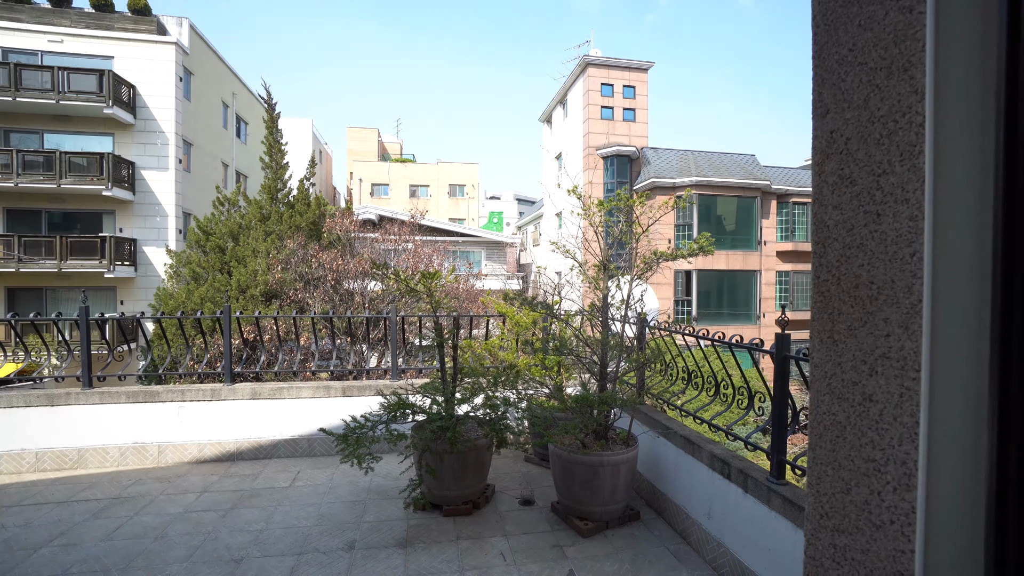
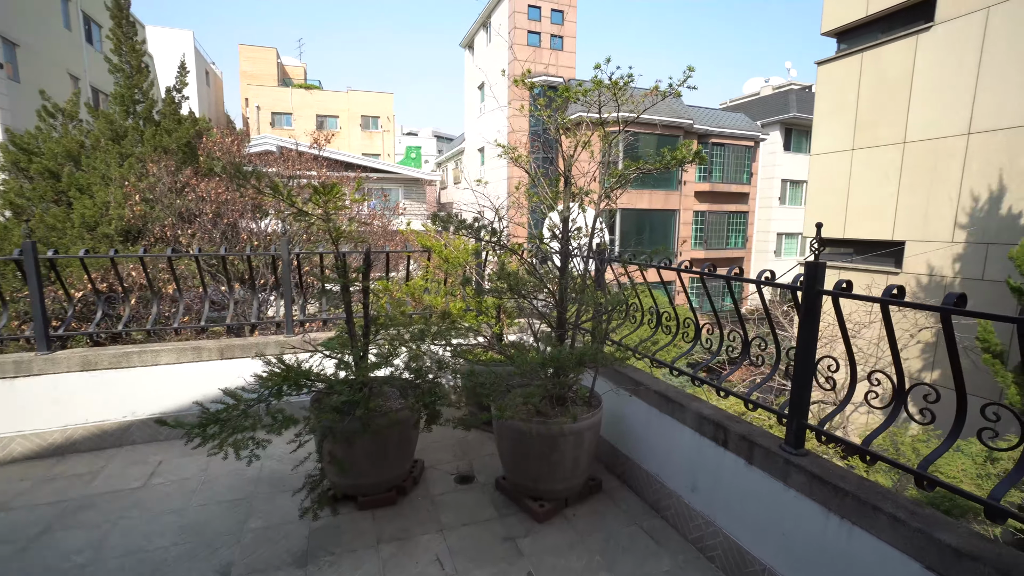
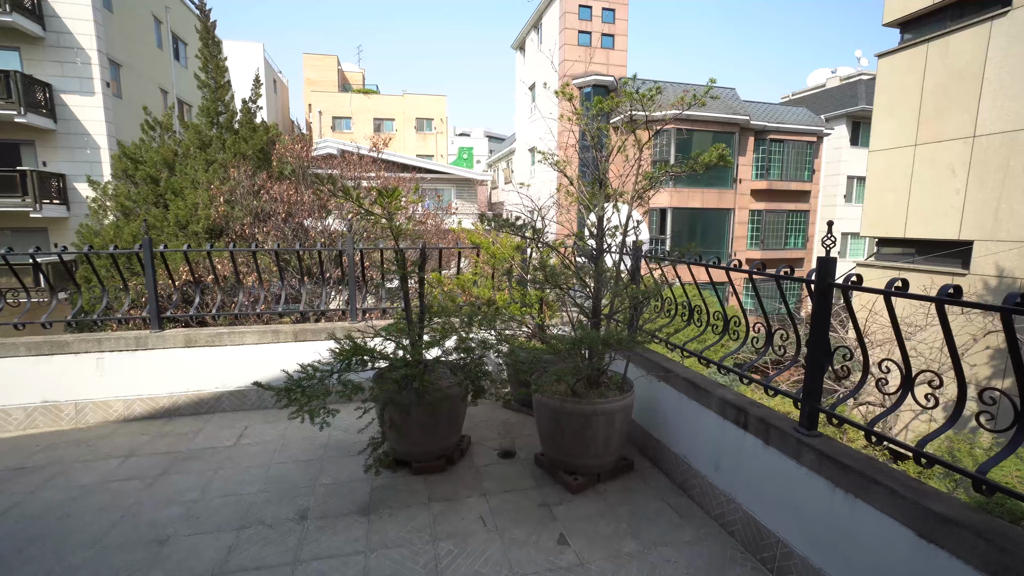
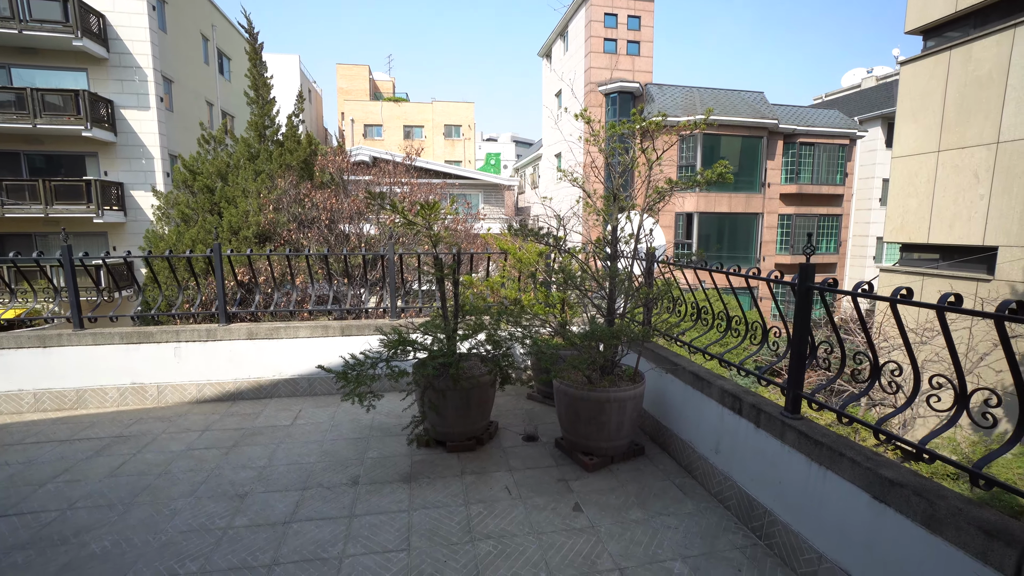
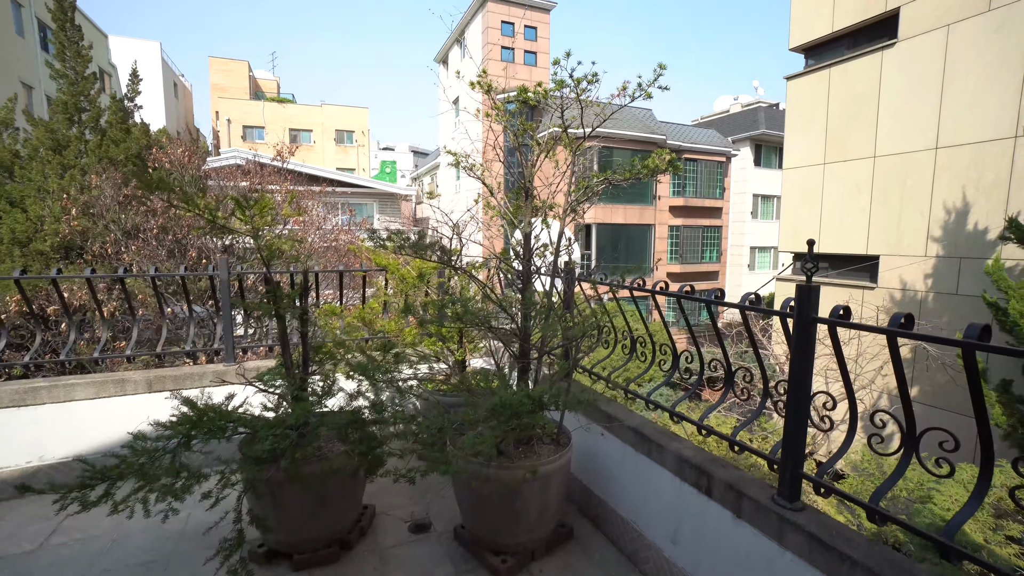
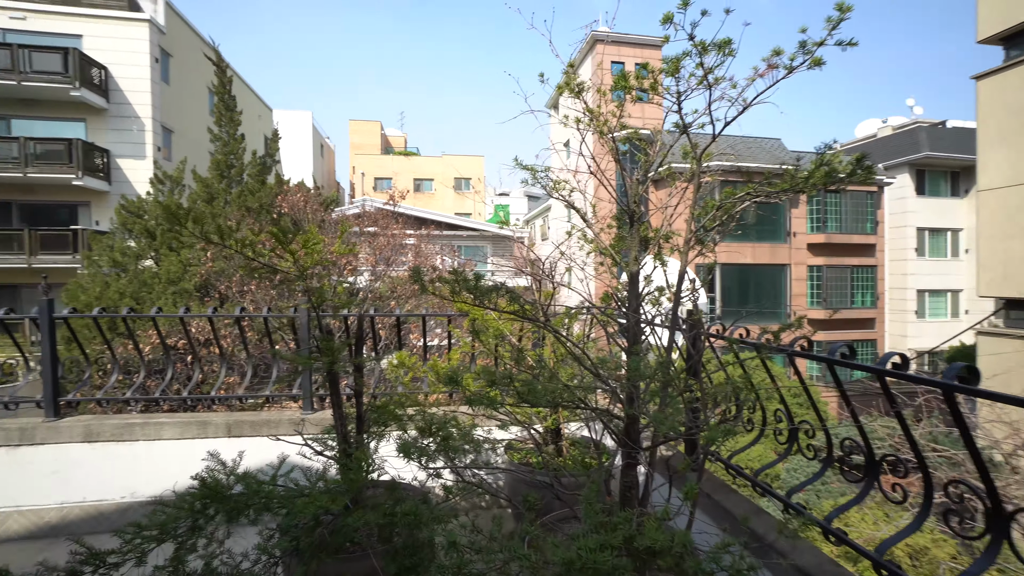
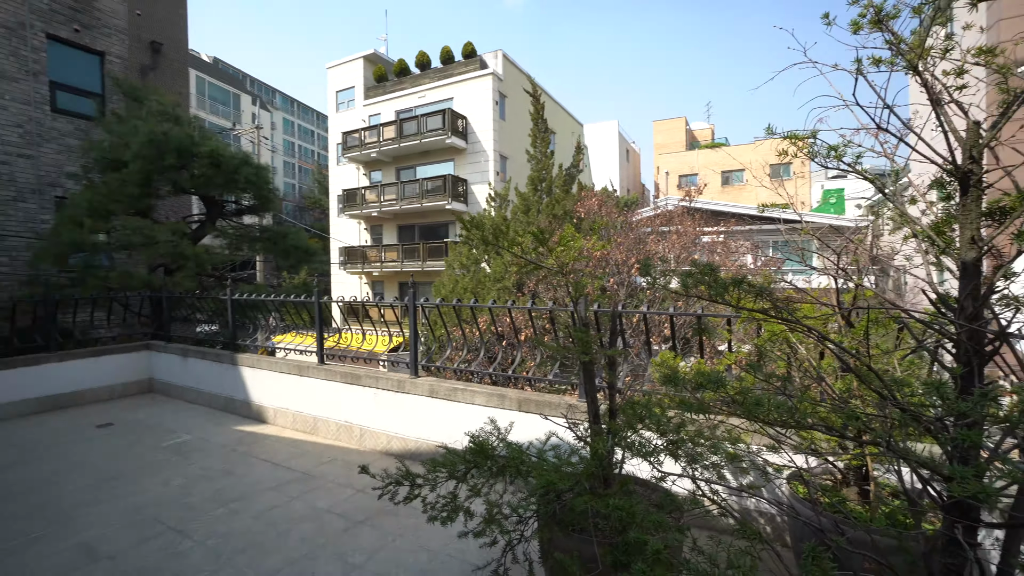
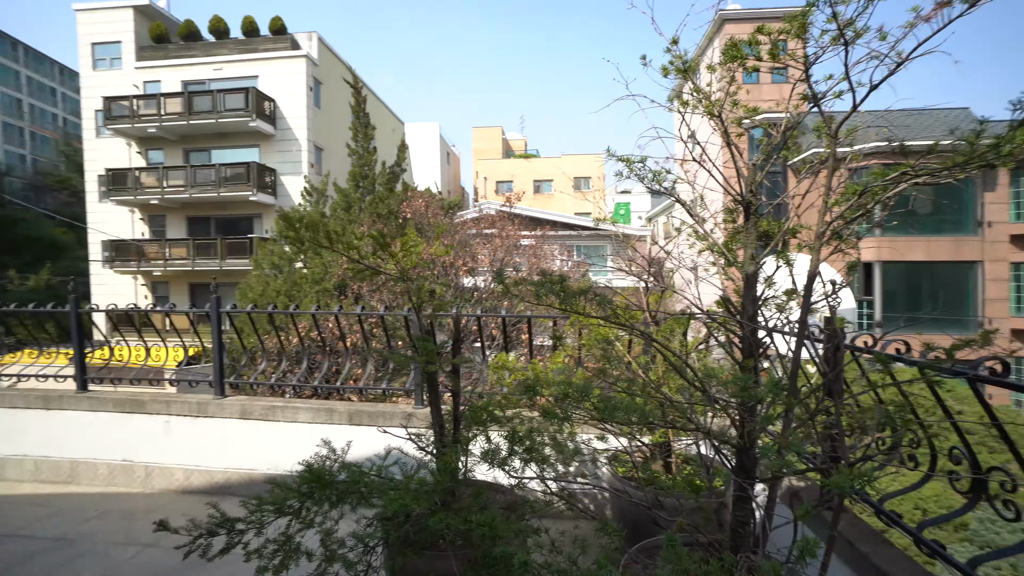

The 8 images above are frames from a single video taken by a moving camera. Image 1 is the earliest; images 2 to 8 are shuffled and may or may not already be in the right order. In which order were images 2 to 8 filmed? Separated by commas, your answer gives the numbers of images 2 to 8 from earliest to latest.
4, 3, 2, 5, 6, 8, 7
